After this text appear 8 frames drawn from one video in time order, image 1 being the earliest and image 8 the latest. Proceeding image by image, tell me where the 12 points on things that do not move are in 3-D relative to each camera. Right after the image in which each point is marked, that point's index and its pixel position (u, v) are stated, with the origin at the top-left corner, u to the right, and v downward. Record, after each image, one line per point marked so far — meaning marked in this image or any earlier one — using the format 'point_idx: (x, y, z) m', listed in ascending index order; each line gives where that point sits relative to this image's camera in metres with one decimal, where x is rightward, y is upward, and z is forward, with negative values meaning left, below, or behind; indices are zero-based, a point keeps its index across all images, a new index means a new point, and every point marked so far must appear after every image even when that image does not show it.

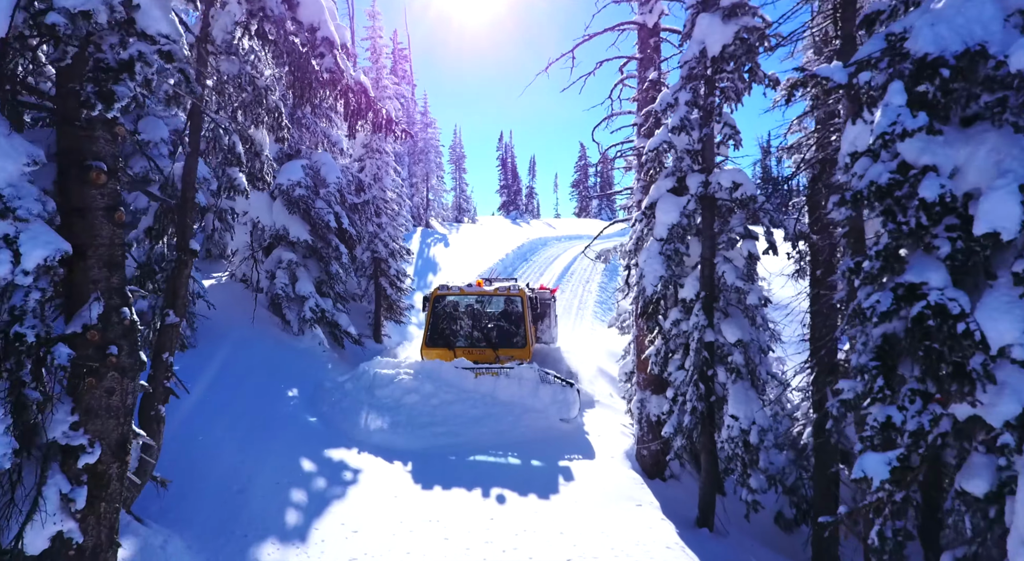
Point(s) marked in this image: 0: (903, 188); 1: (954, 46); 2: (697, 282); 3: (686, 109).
0: (+3.1, +0.7, +4.3) m
1: (+3.1, +1.6, +3.9) m
2: (+2.5, 0.0, +7.2) m
3: (+2.2, +2.2, +6.8) m
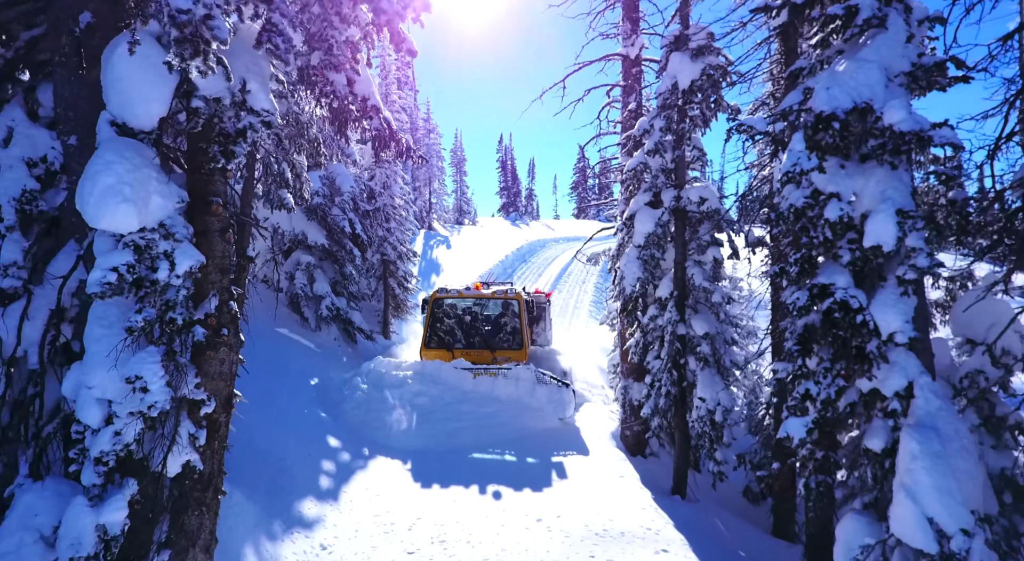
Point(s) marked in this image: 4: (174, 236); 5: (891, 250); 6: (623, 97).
0: (+3.0, +0.7, +5.4) m
1: (+3.1, +1.6, +5.1) m
2: (+2.5, 0.0, +8.4) m
3: (+2.2, +2.2, +7.9) m
4: (-2.3, +0.3, +3.6) m
5: (+3.4, +0.3, +5.0) m
6: (+1.9, +3.3, +9.4) m
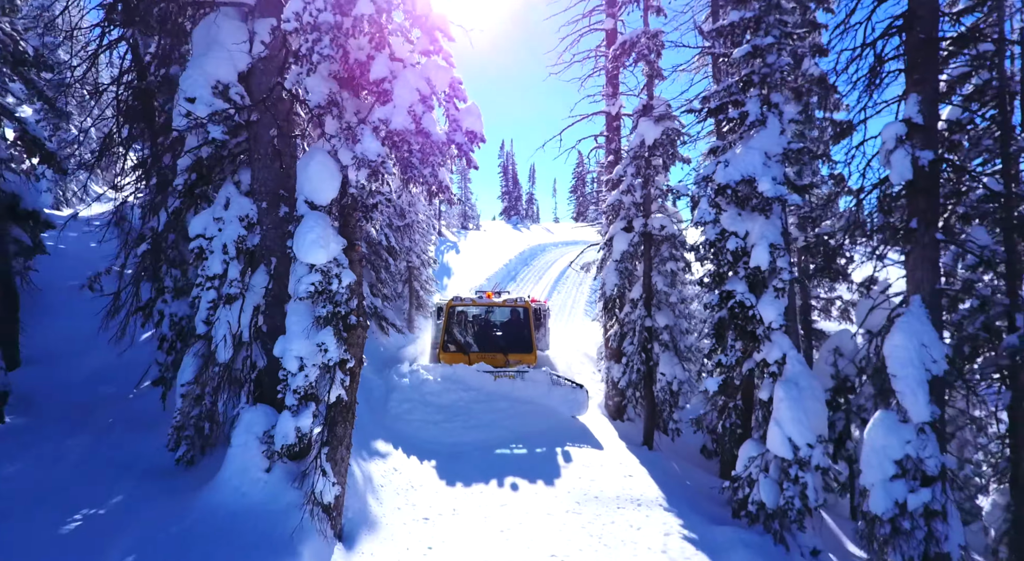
0: (+3.3, +0.6, +8.3) m
1: (+3.3, +1.5, +7.9) m
2: (+2.7, -0.1, +11.2) m
3: (+2.4, +2.1, +10.8) m
4: (-2.1, +0.2, +6.4) m
5: (+3.6, +0.2, +7.8) m
6: (+2.1, +3.1, +12.2) m
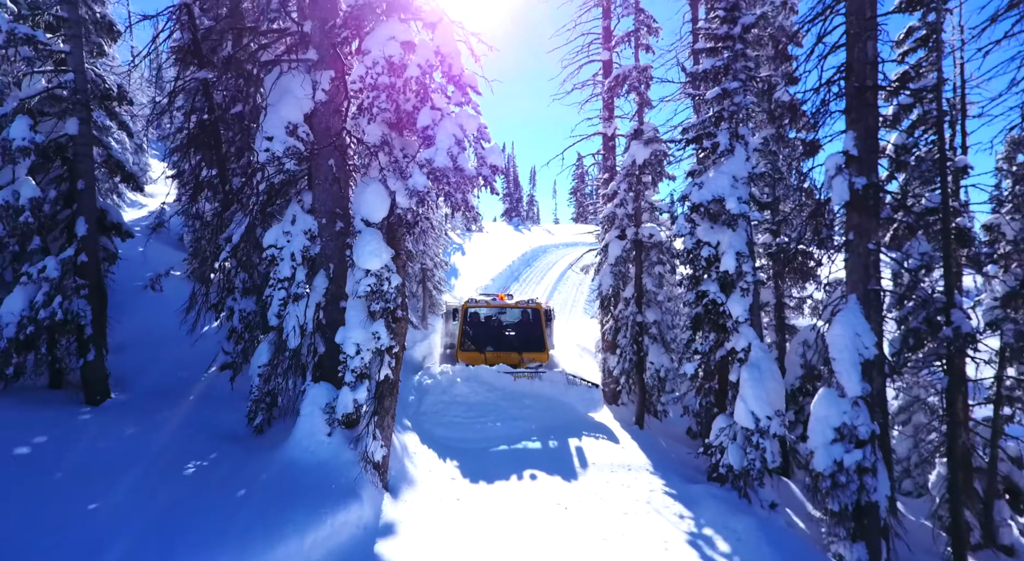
0: (+3.5, +0.6, +9.9) m
1: (+3.5, +1.5, +9.5) m
2: (+2.9, -0.2, +12.8) m
3: (+2.6, +2.1, +12.4) m
4: (-1.9, +0.2, +8.1) m
5: (+3.8, +0.2, +9.4) m
6: (+2.3, +3.1, +13.9) m
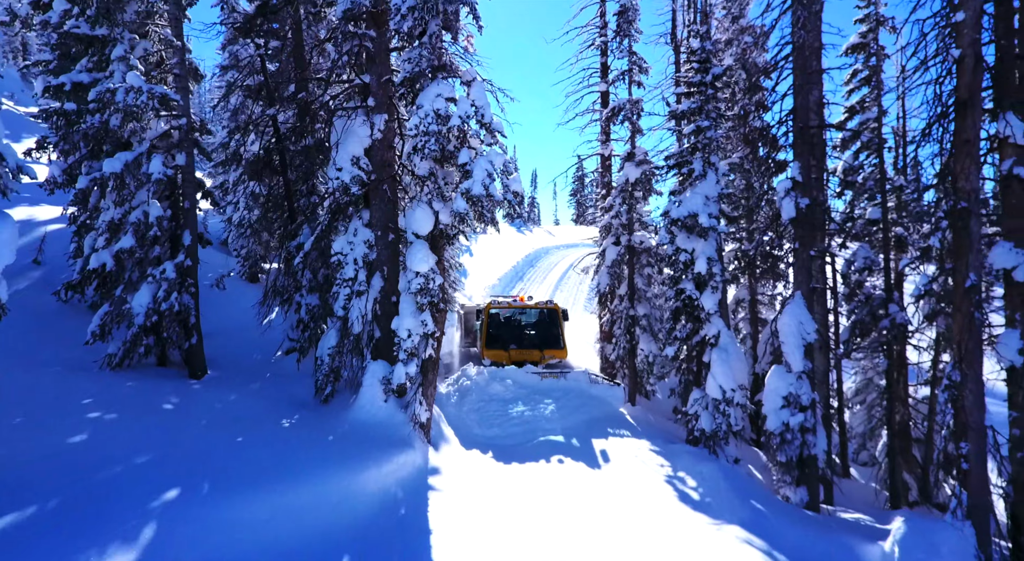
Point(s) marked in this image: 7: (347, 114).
0: (+3.8, +0.6, +12.2) m
1: (+3.8, +1.5, +11.8) m
2: (+3.2, -0.2, +15.1) m
3: (+2.9, +2.1, +14.7) m
4: (-1.5, +0.2, +10.3) m
5: (+4.2, +0.2, +11.7) m
6: (+2.7, +3.1, +16.1) m
7: (-3.4, +3.4, +11.0) m
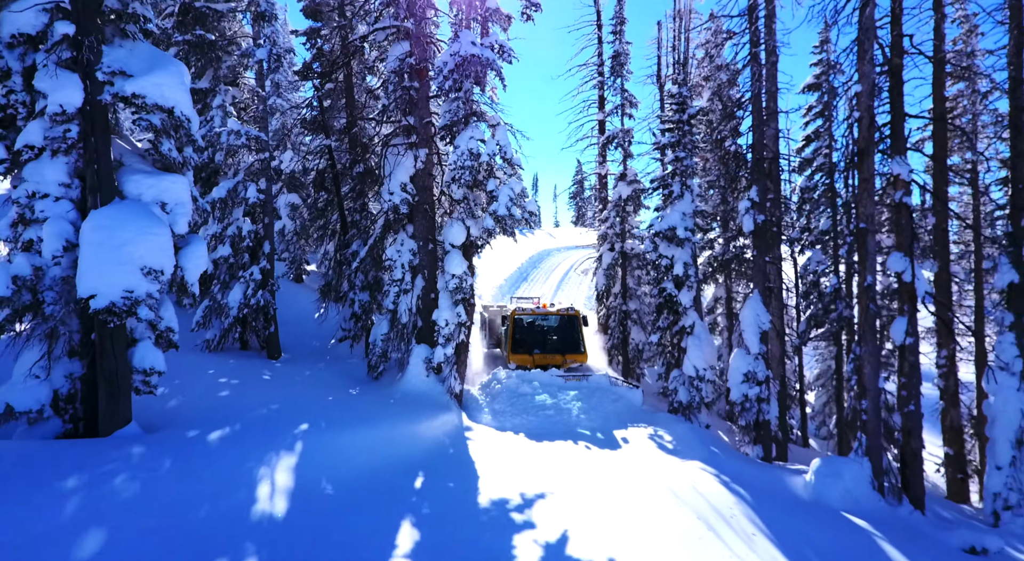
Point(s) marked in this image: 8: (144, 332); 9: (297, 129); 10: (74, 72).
0: (+4.2, +0.6, +14.9) m
1: (+4.2, +1.5, +14.5) m
2: (+3.6, -0.2, +17.9) m
3: (+3.3, +2.0, +17.4) m
4: (-1.2, +0.2, +13.1) m
5: (+4.5, +0.1, +14.5) m
6: (+3.0, +3.1, +18.9) m
7: (-3.0, +3.4, +13.7) m
8: (-5.3, -0.7, +7.7) m
9: (-6.4, +4.5, +15.9) m
10: (-5.8, +2.8, +7.0) m
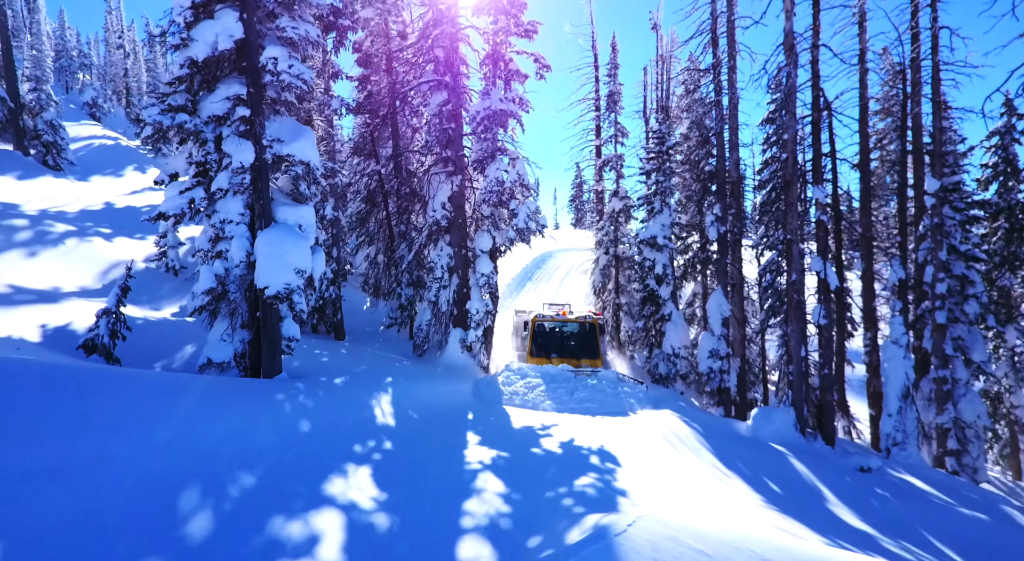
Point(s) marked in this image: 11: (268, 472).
0: (+4.7, +0.6, +18.6) m
1: (+4.7, +1.6, +18.3) m
2: (+4.1, -0.1, +21.6) m
3: (+3.8, +2.1, +21.1) m
4: (-0.7, +0.2, +16.8) m
5: (+5.0, +0.2, +18.2) m
6: (+3.5, +3.2, +22.6) m
7: (-2.5, +3.4, +17.4) m
8: (-4.8, -0.7, +11.4) m
9: (-5.9, +4.6, +19.6) m
10: (-5.3, +2.8, +10.7) m
11: (-3.1, -2.5, +6.9) m
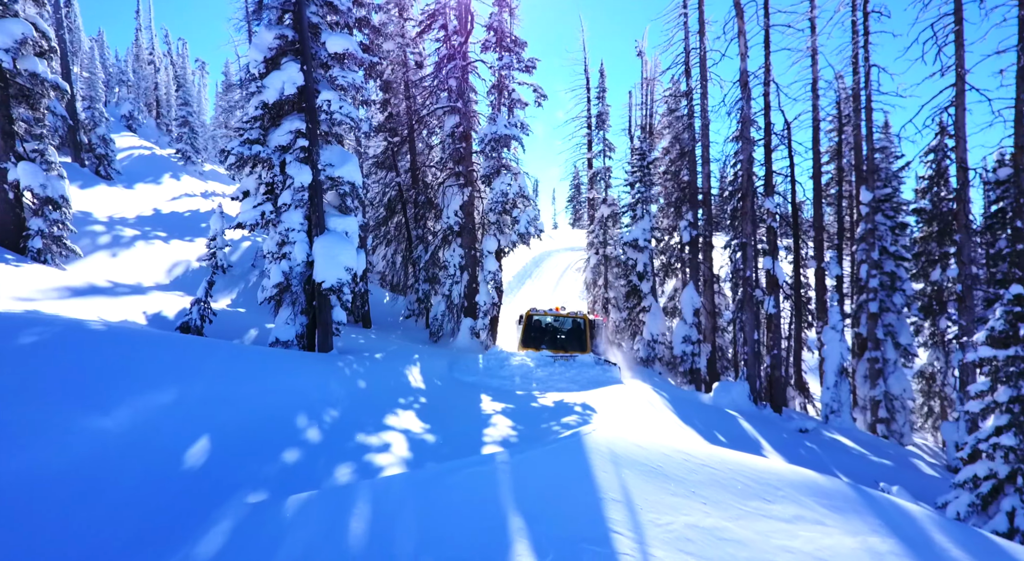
0: (+4.7, +0.8, +21.5) m
1: (+4.7, +1.7, +21.1) m
2: (+4.2, 0.0, +24.5) m
3: (+3.9, +2.3, +24.0) m
4: (-0.6, +0.3, +19.7) m
5: (+5.1, +0.4, +21.1) m
6: (+3.6, +3.3, +25.5) m
7: (-2.5, +3.6, +20.3) m
8: (-4.7, -0.5, +14.3) m
9: (-5.8, +4.7, +22.5) m
10: (-5.2, +2.9, +13.6) m
11: (-3.0, -2.4, +9.8) m
